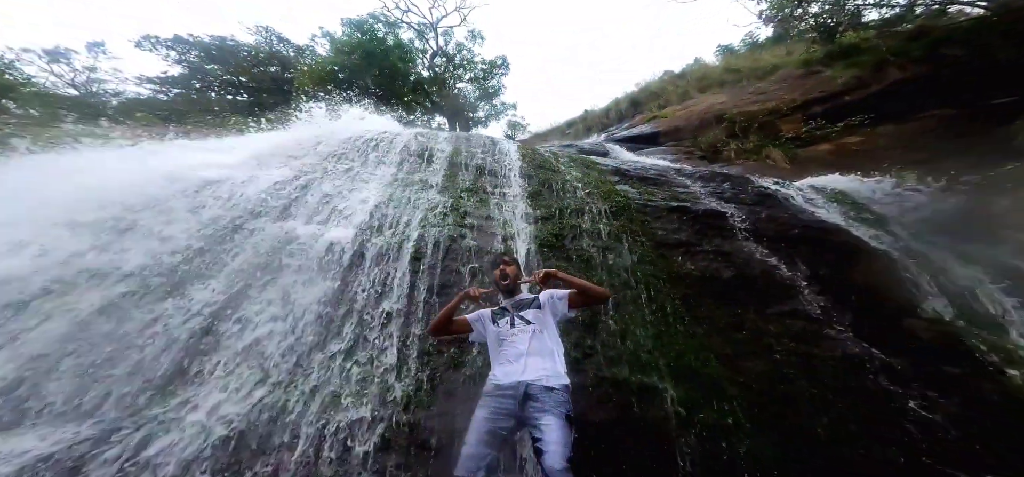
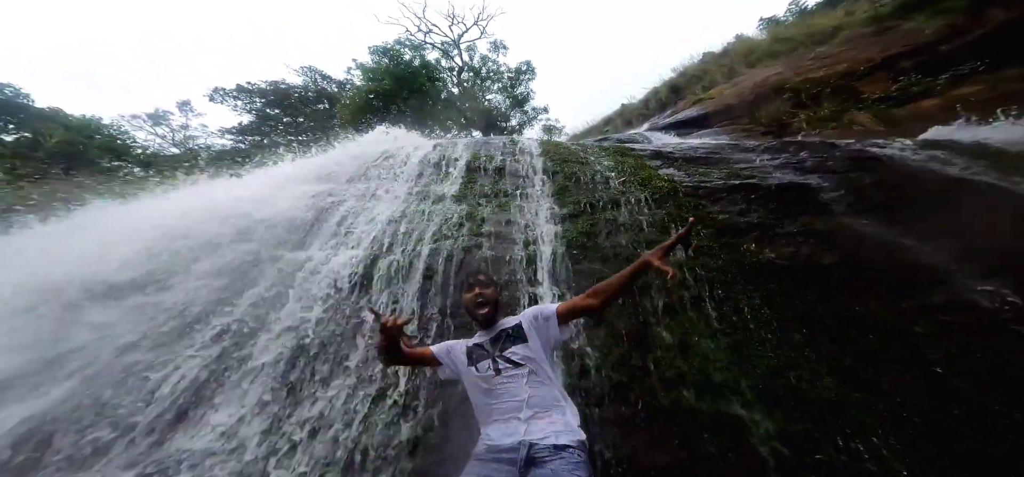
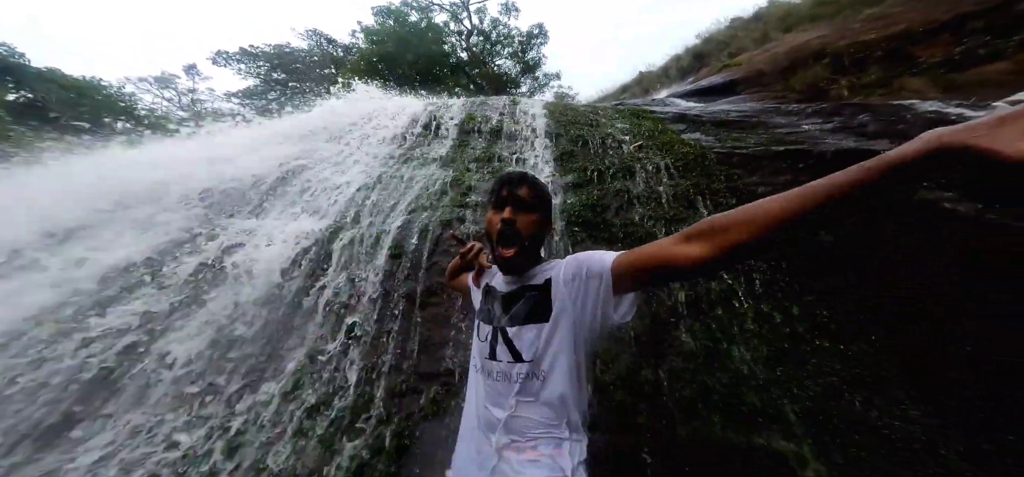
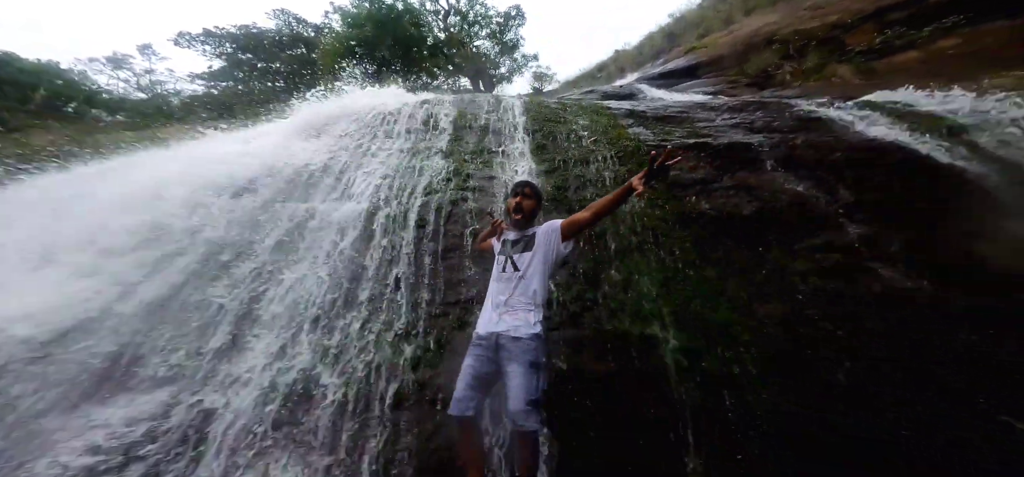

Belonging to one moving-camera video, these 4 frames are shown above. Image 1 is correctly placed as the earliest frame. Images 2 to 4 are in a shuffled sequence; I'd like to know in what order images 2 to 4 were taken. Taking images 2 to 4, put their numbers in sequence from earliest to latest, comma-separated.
2, 3, 4
